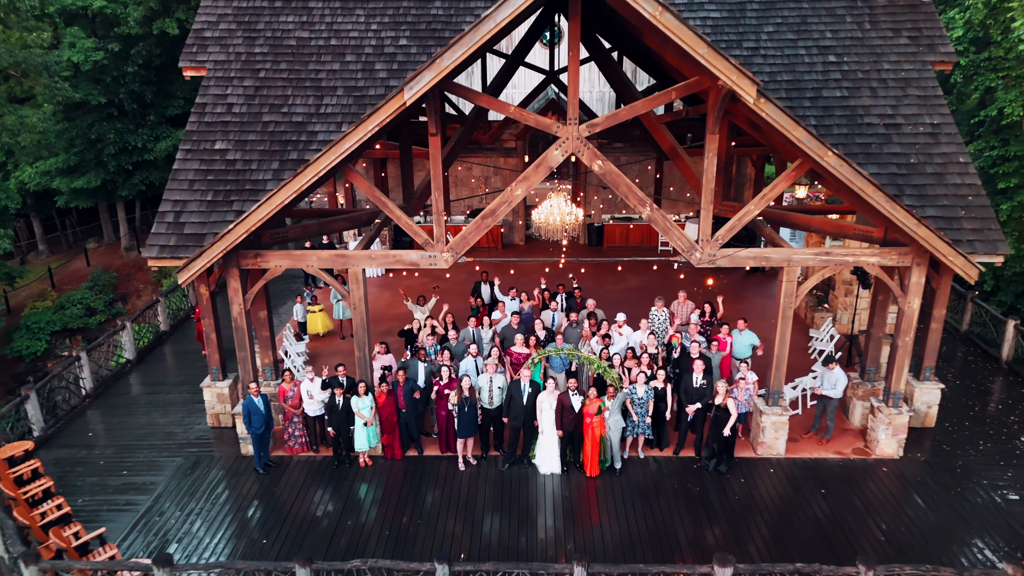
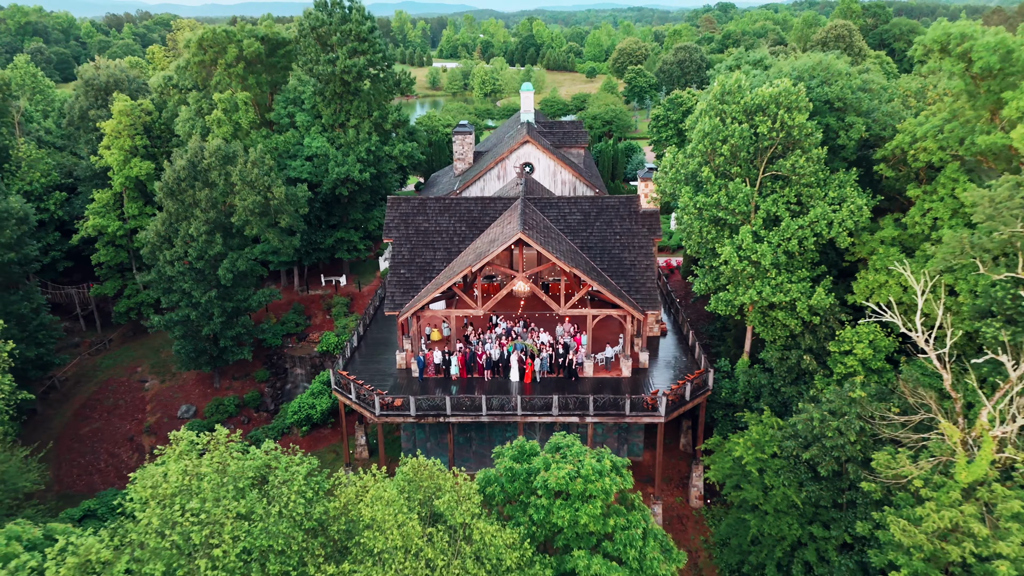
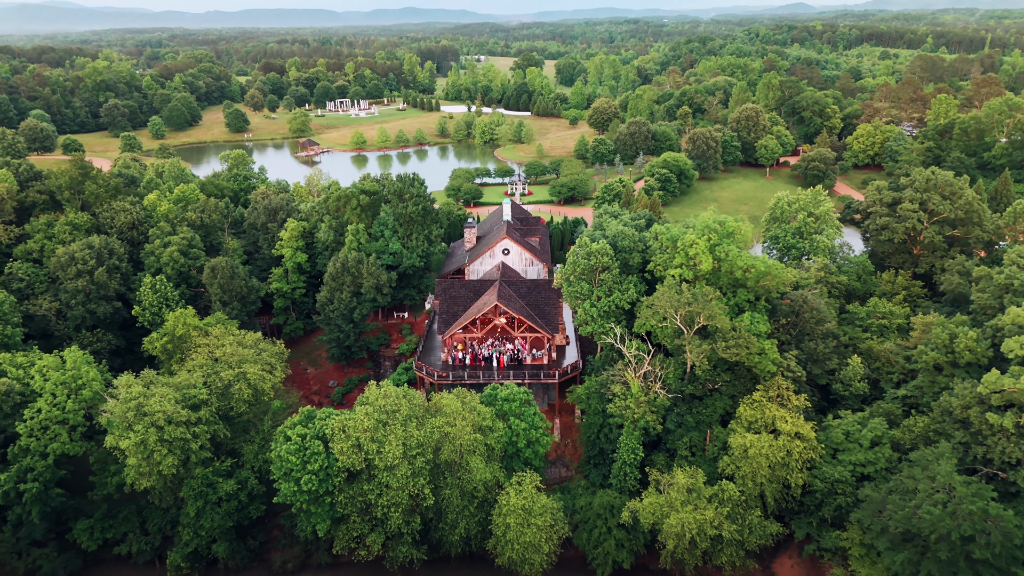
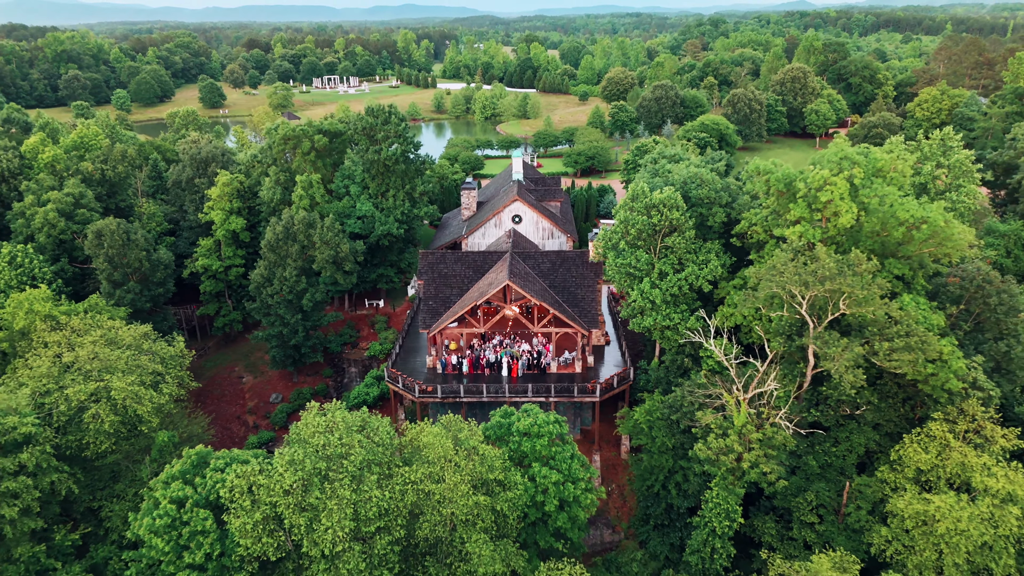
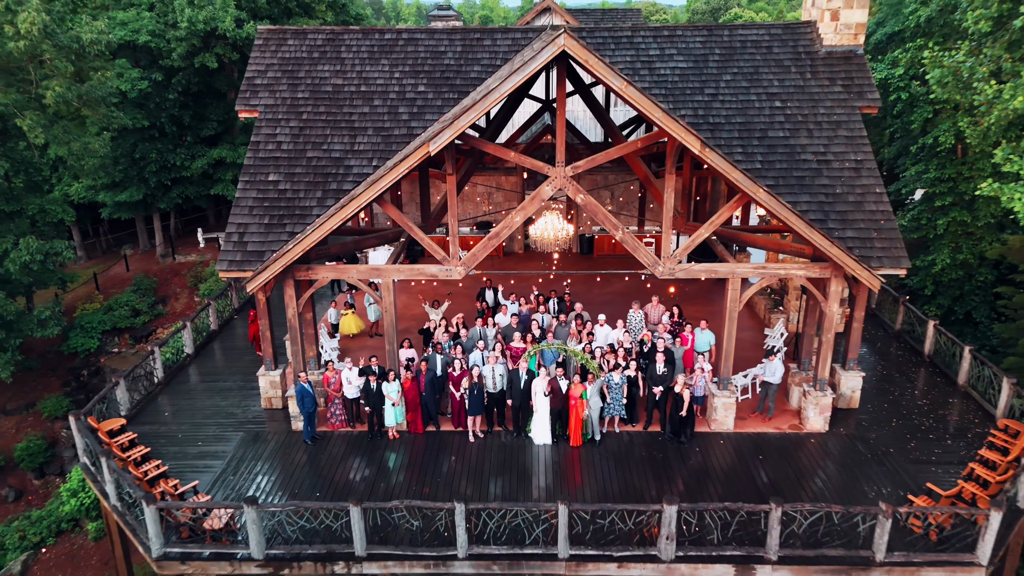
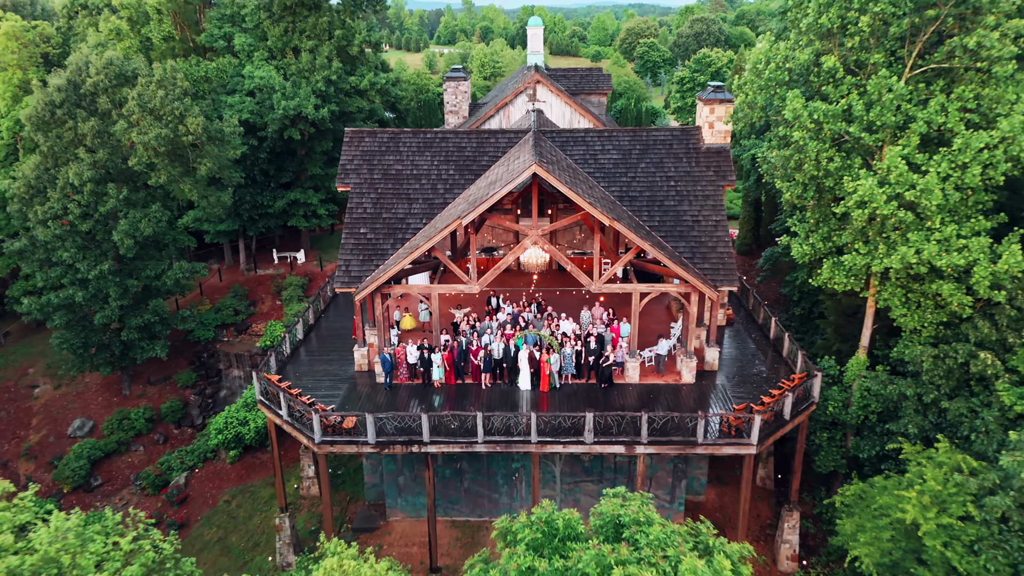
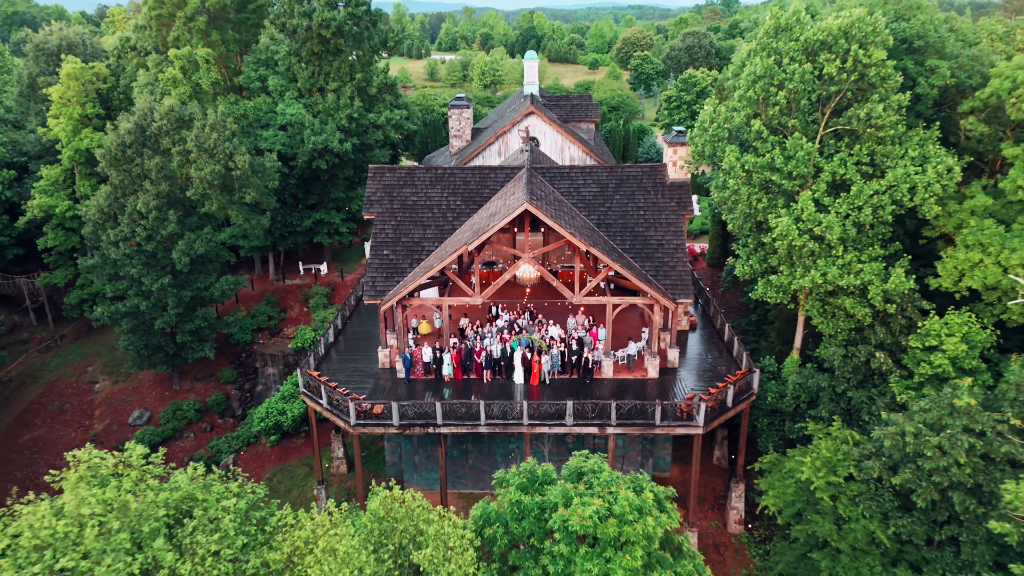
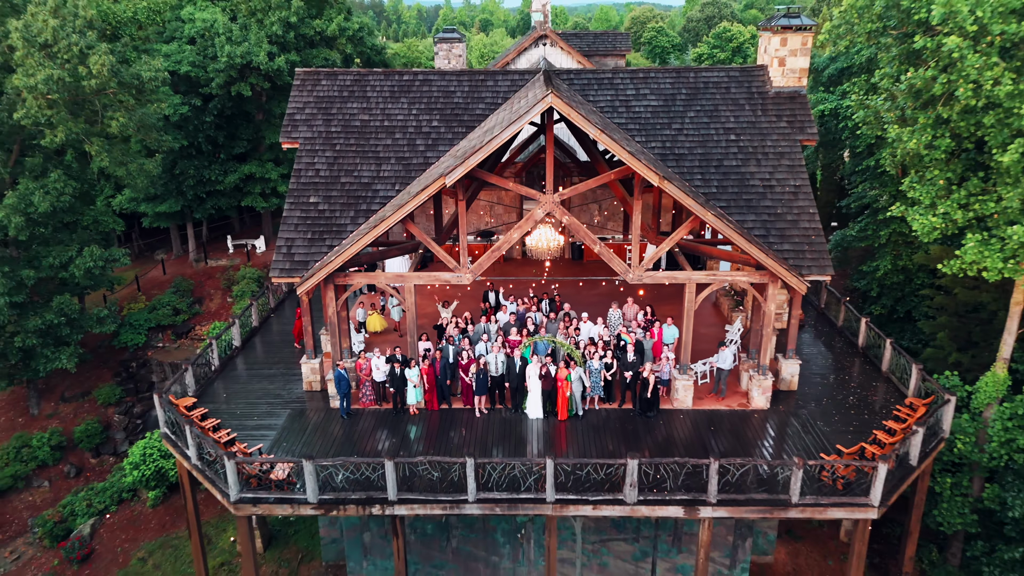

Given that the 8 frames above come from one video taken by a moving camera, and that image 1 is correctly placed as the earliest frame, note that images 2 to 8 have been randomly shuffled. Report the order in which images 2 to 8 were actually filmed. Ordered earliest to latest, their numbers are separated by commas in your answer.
5, 8, 6, 7, 2, 4, 3
